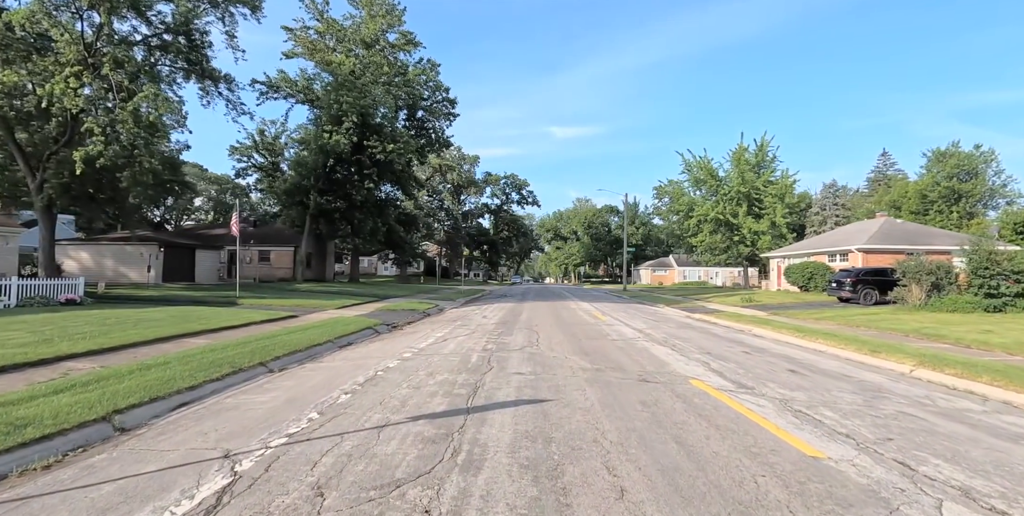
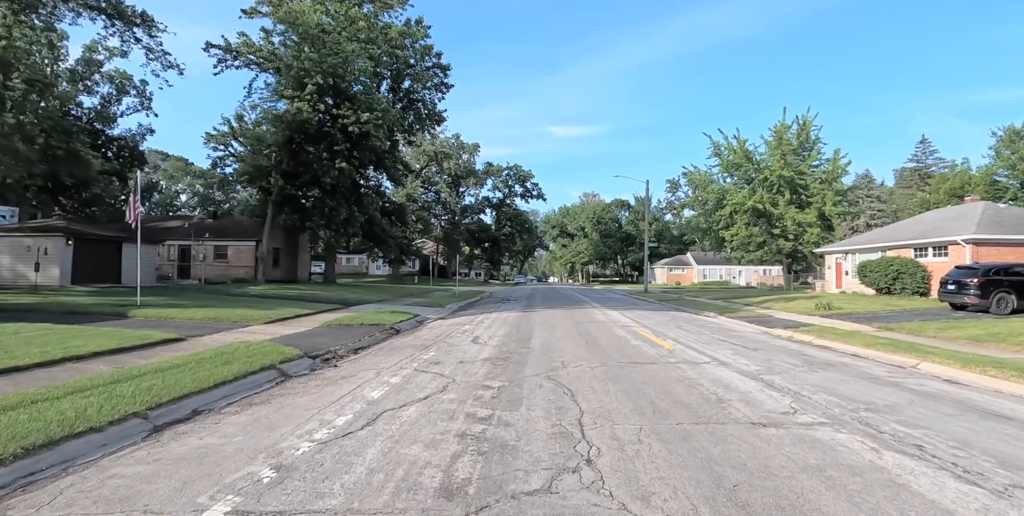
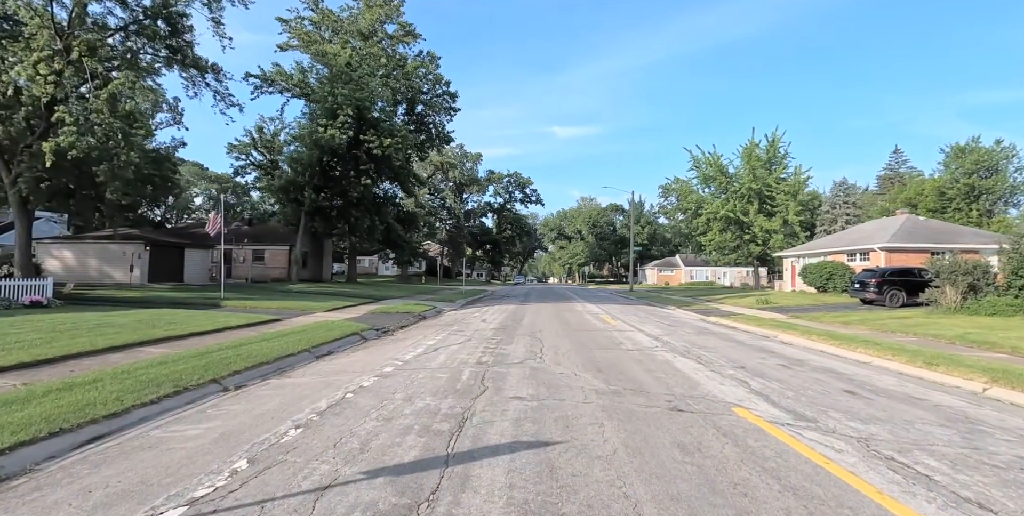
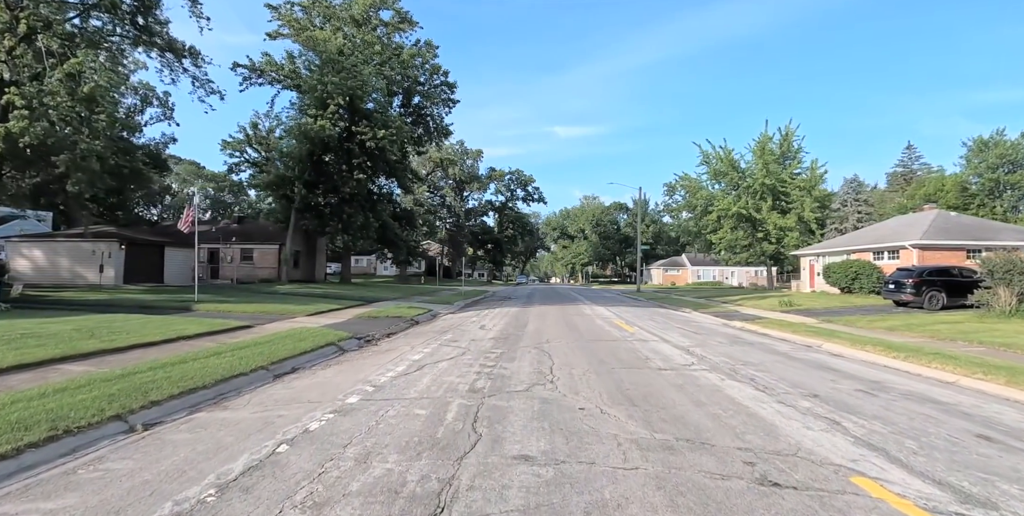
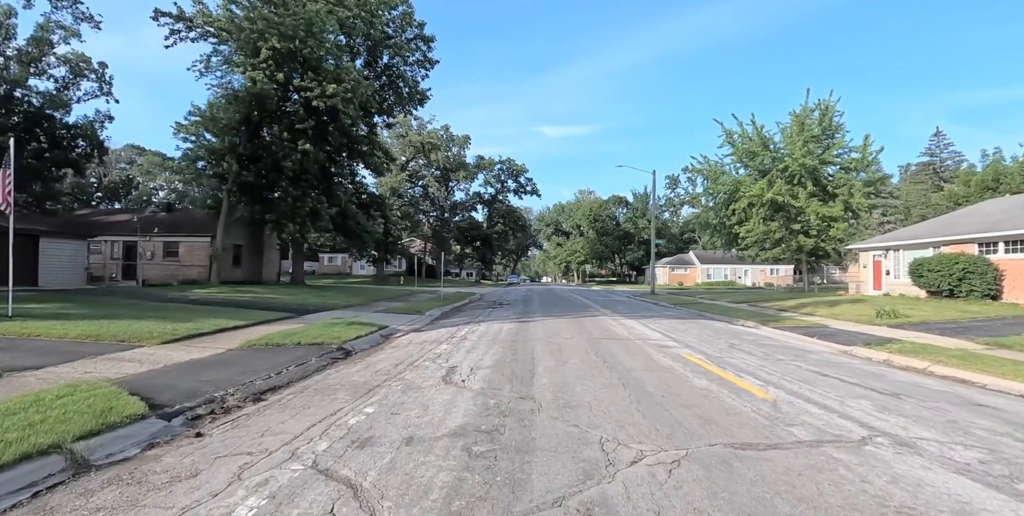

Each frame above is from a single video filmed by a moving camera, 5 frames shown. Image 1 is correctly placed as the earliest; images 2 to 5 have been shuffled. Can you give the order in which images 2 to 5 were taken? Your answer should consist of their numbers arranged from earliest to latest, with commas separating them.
3, 4, 2, 5
